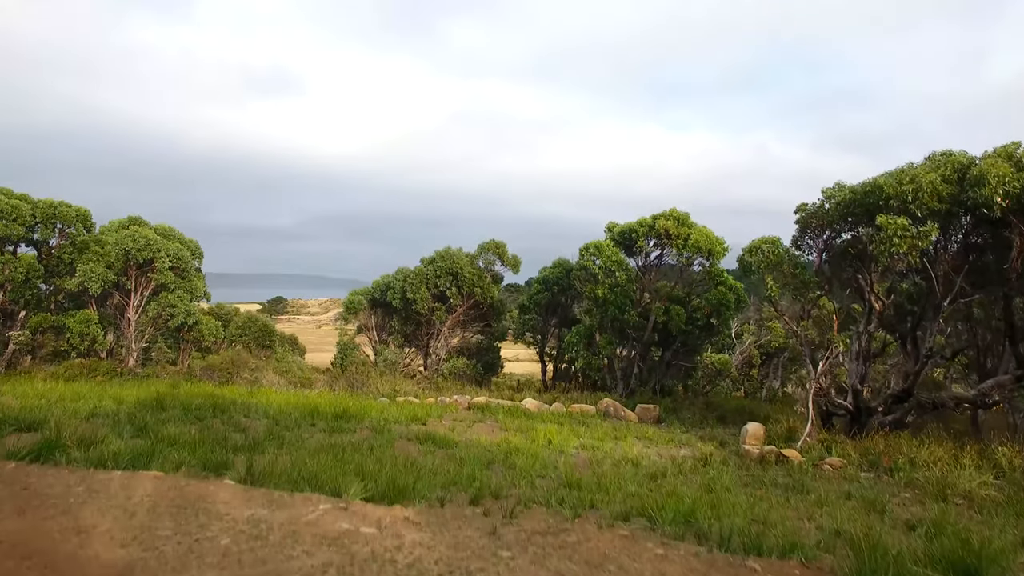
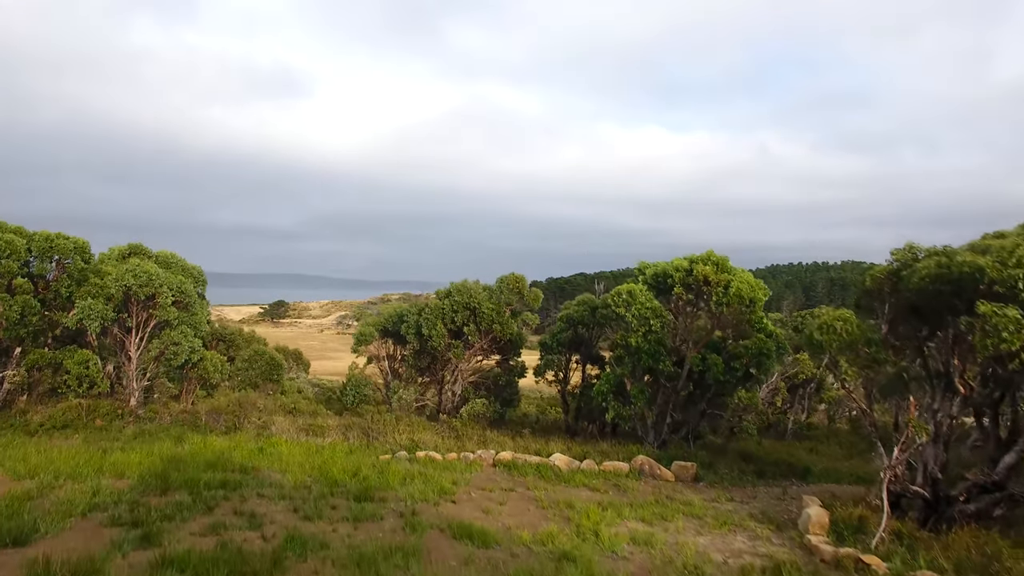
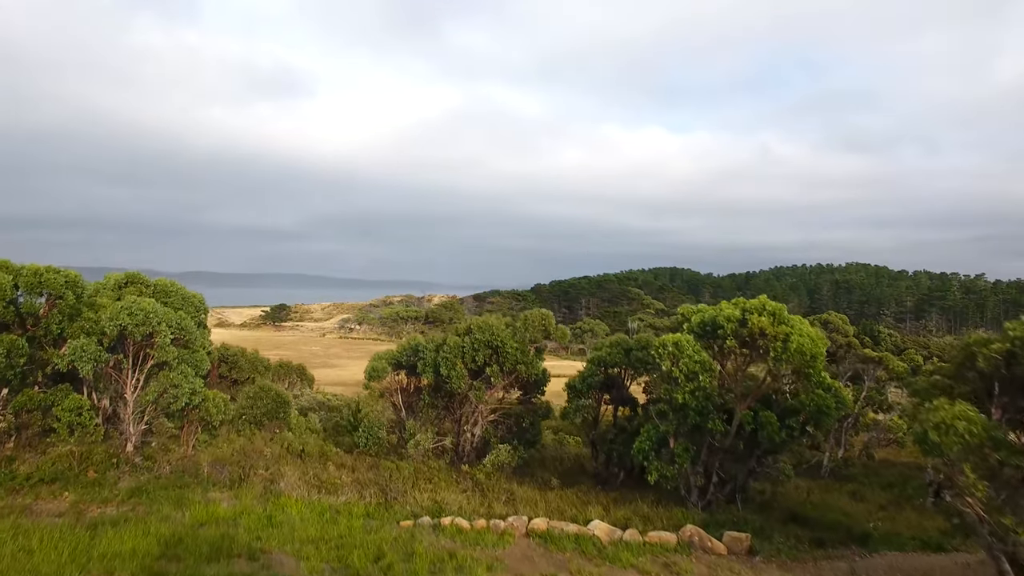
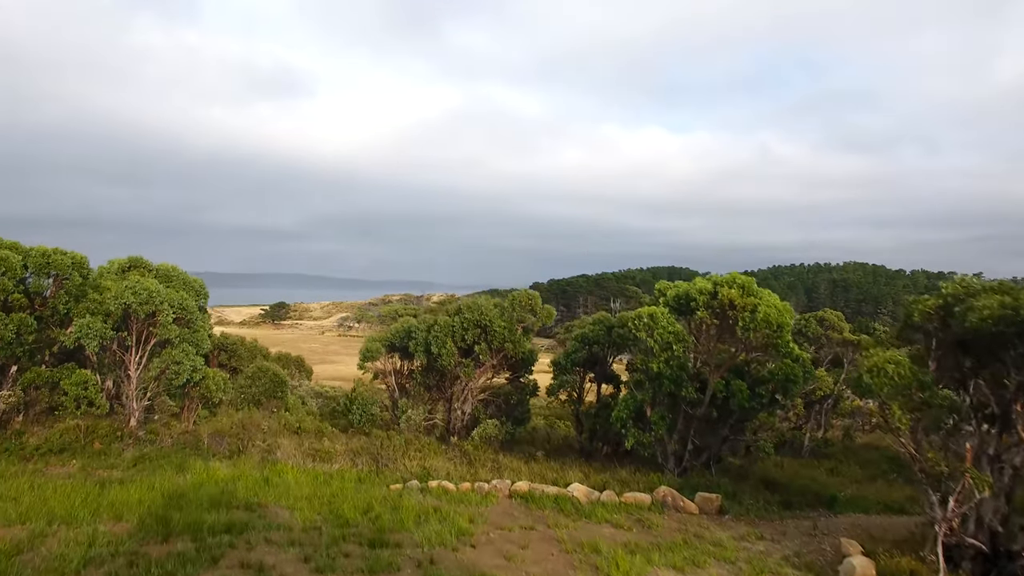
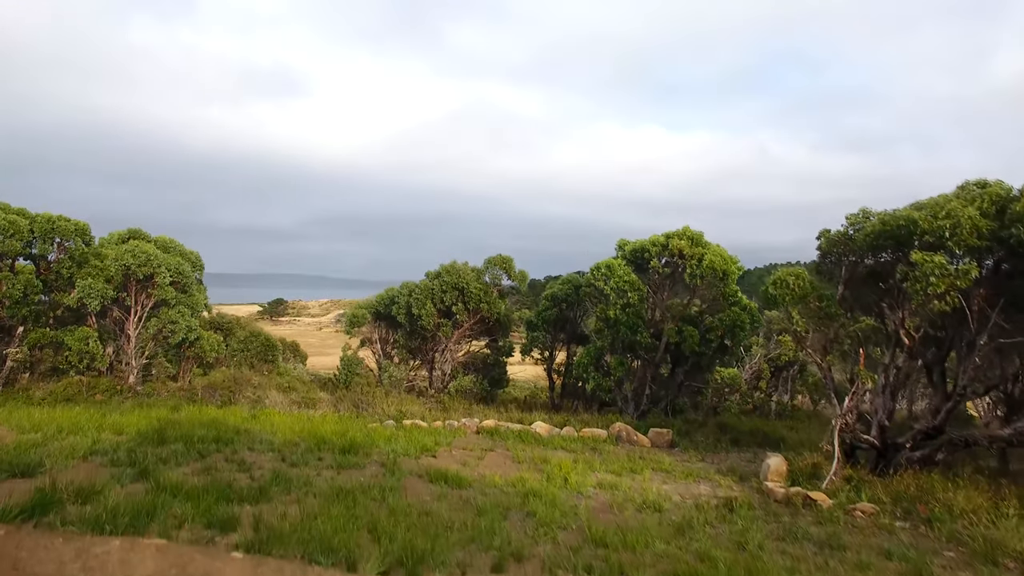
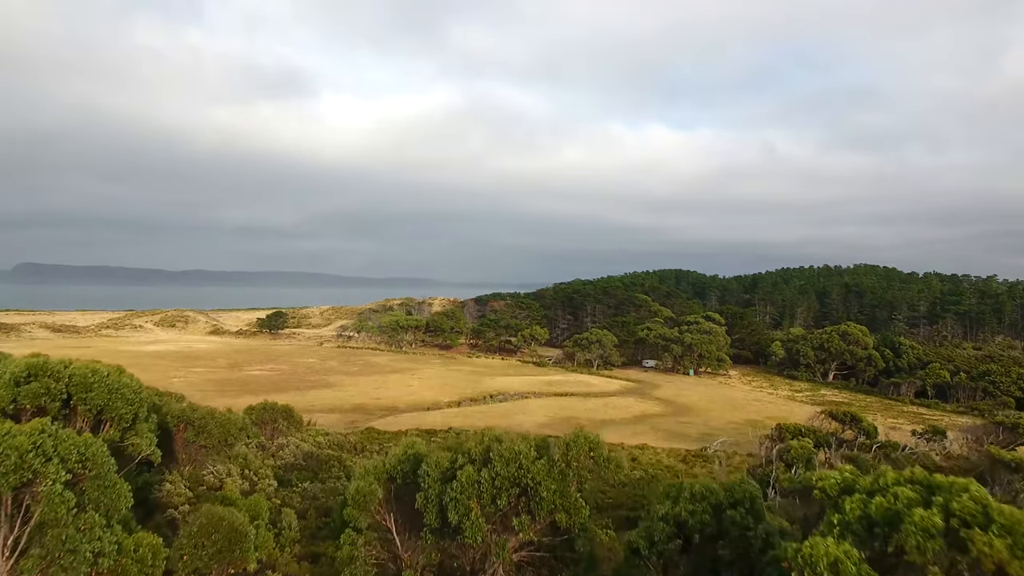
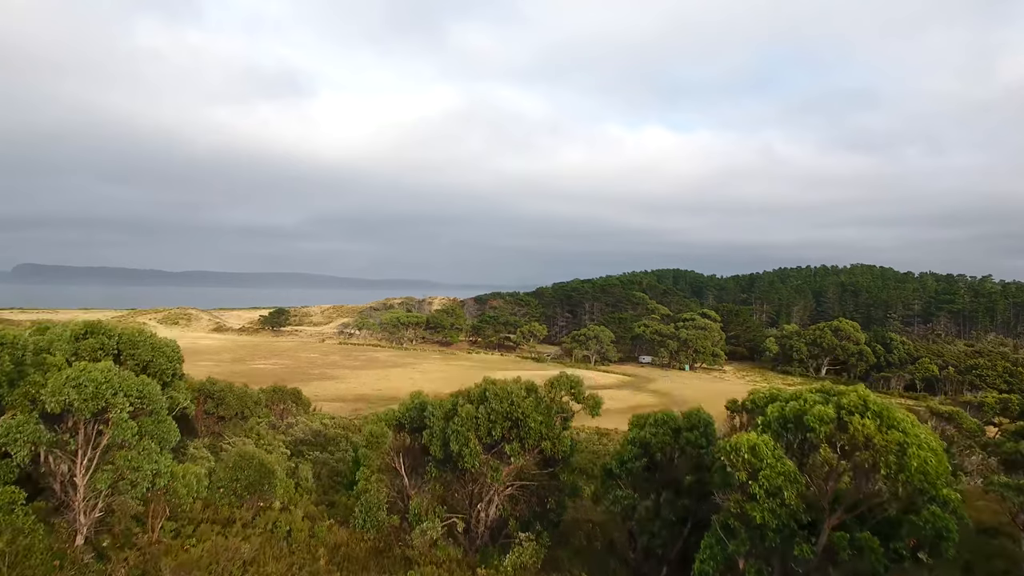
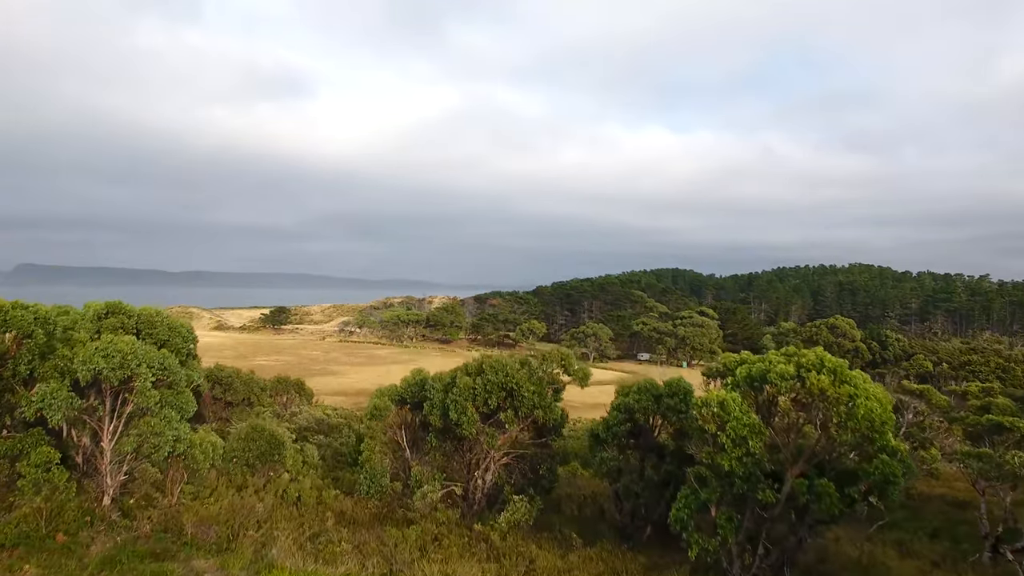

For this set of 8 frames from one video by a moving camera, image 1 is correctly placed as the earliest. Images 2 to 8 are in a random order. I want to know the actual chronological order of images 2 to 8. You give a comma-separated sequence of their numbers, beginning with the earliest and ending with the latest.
5, 2, 4, 3, 8, 7, 6
